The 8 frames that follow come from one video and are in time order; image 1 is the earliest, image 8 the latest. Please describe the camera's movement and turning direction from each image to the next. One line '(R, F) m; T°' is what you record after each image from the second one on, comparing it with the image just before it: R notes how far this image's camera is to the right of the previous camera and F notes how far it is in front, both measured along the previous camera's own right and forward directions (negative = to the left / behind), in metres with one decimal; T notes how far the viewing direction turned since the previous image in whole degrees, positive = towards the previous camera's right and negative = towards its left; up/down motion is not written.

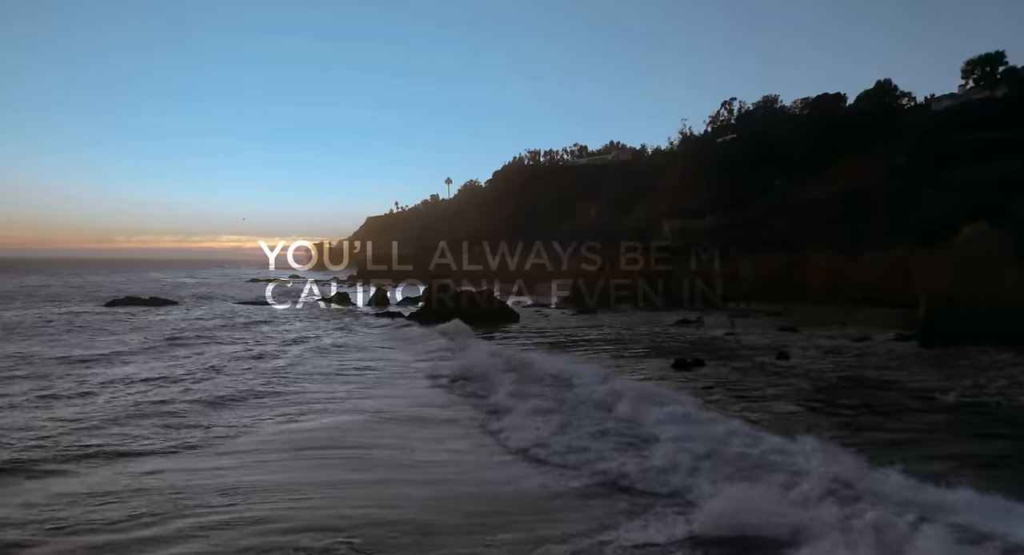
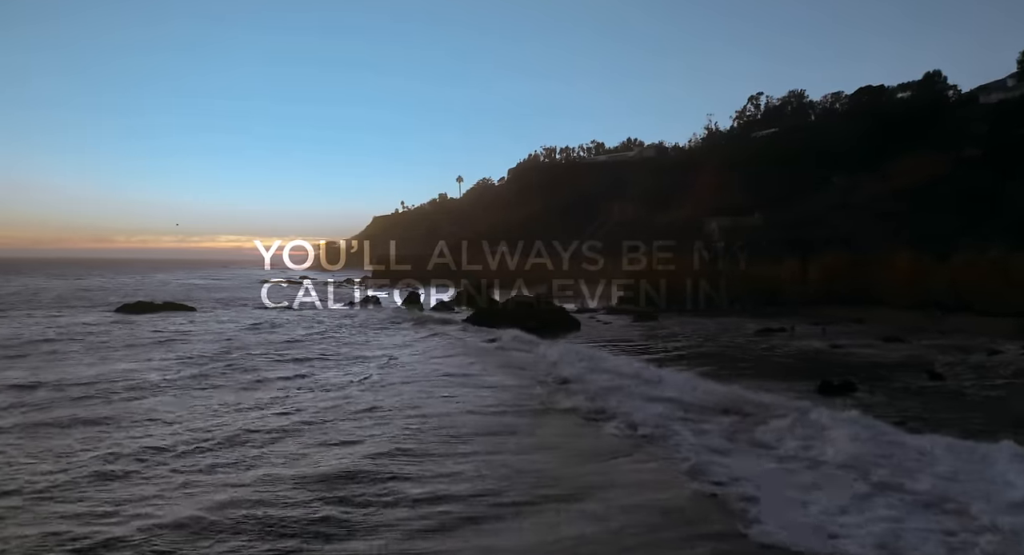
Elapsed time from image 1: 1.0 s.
(-2.7, +3.5) m; 0°
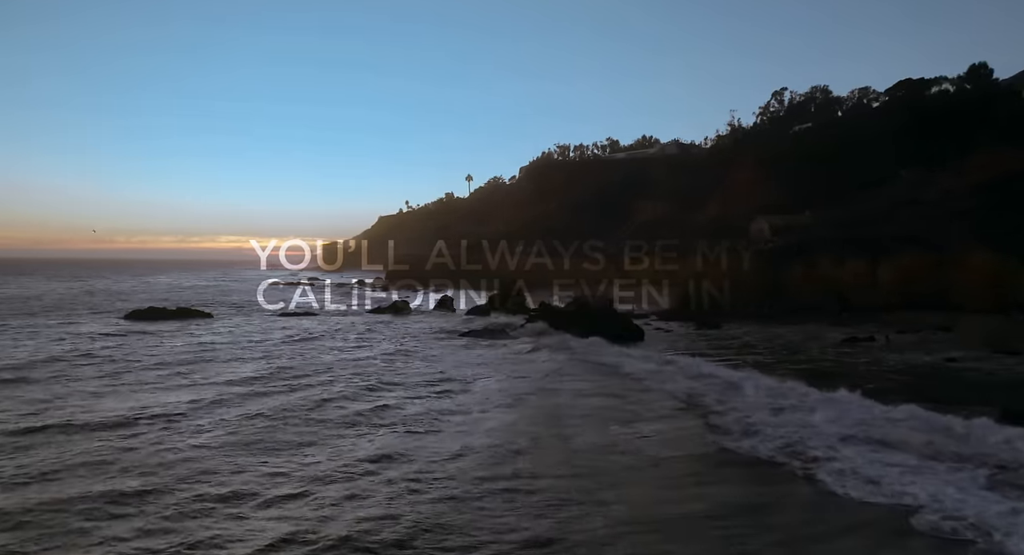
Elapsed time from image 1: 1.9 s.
(-2.3, +3.0) m; 0°
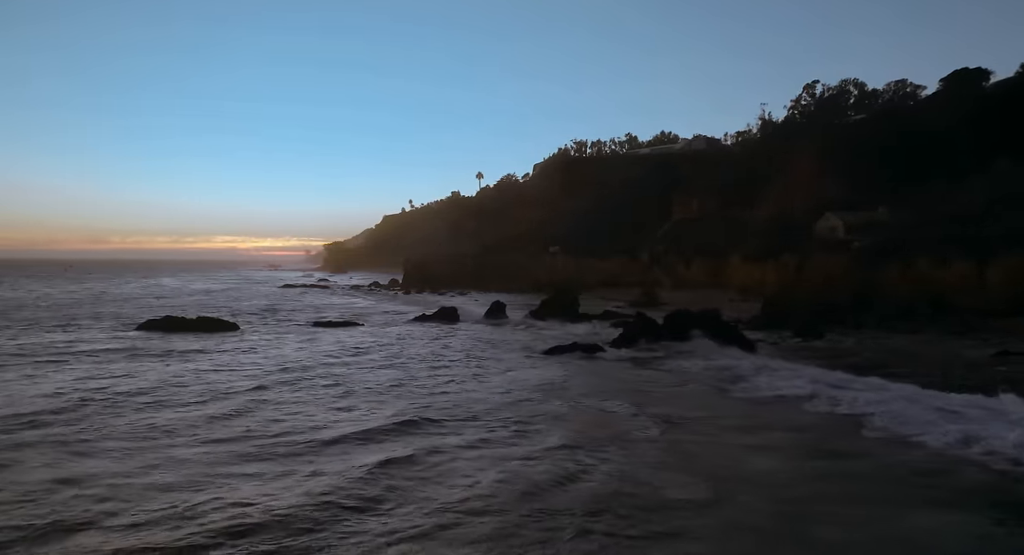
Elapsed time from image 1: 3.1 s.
(-3.0, +4.2) m; 0°
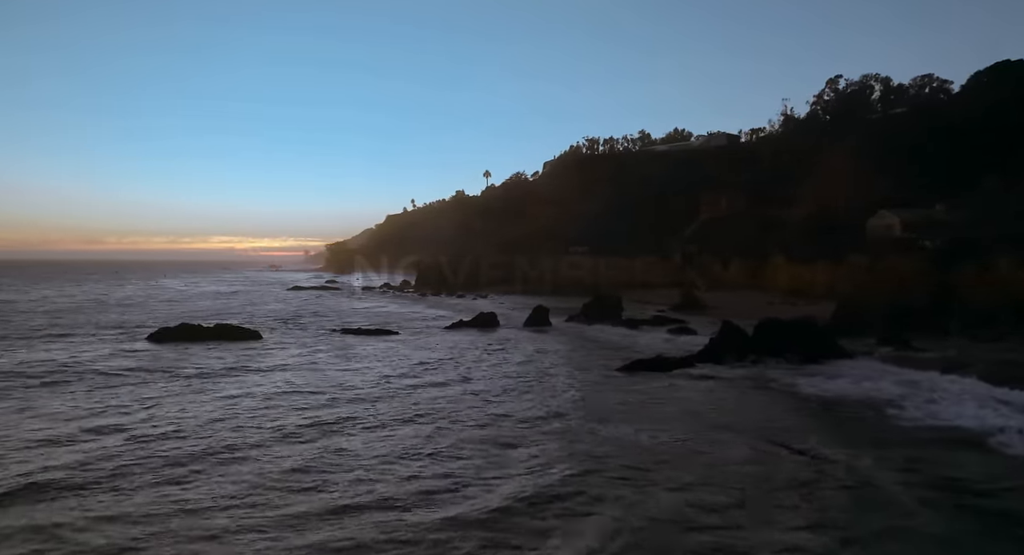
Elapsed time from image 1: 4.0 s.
(-2.1, +2.9) m; 0°
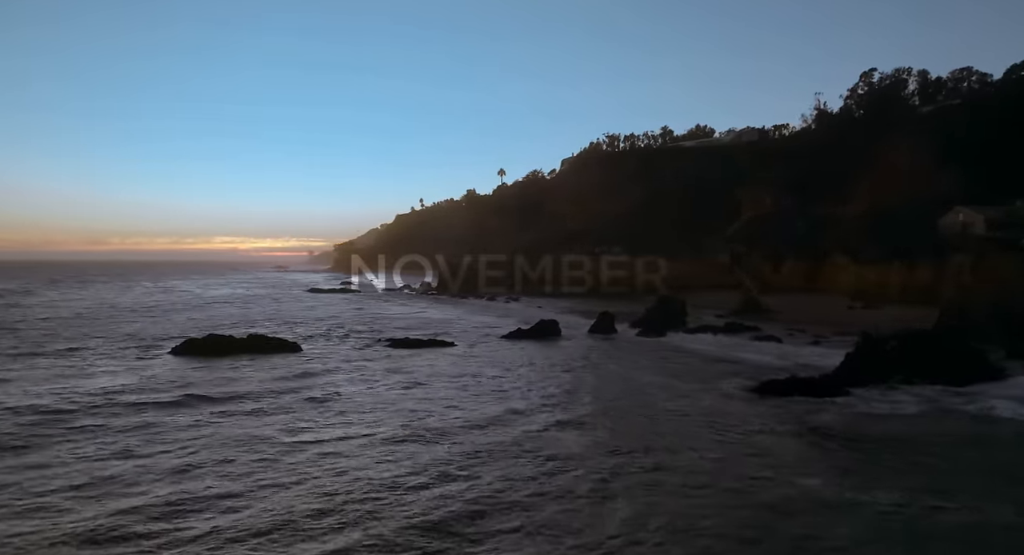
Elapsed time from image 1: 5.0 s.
(-2.4, +3.2) m; 0°
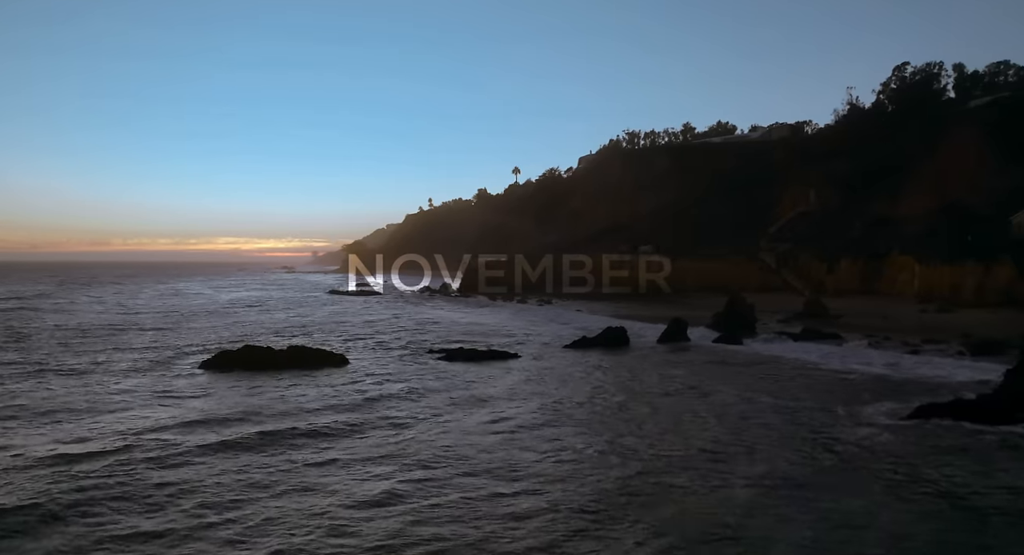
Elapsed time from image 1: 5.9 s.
(-2.1, +2.7) m; 0°
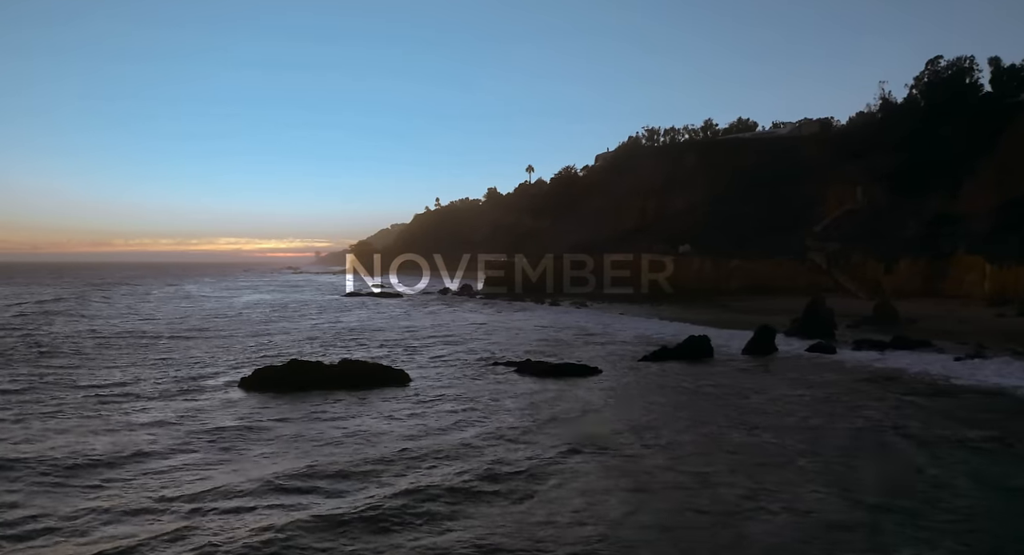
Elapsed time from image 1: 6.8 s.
(-2.0, +2.6) m; 0°
